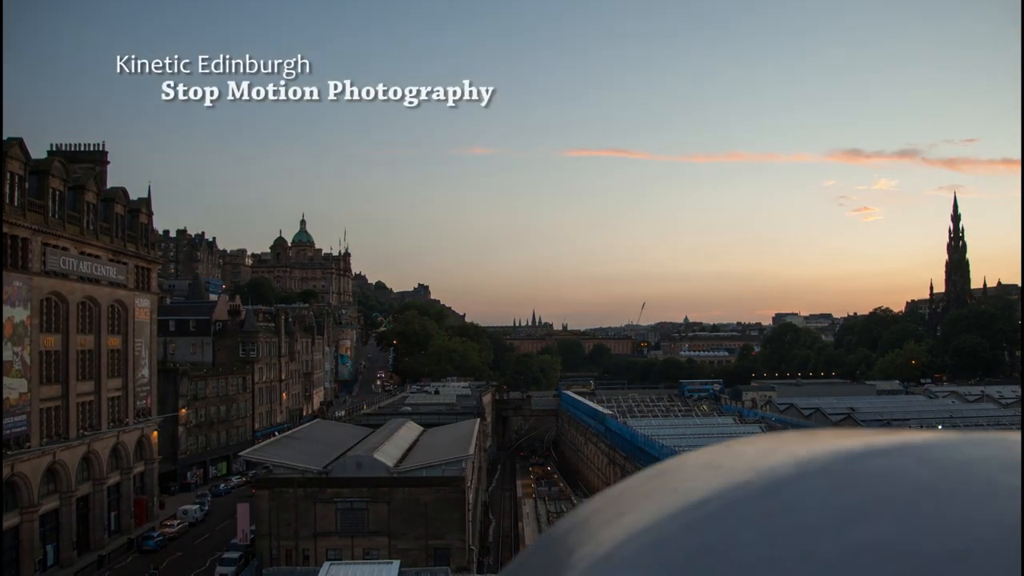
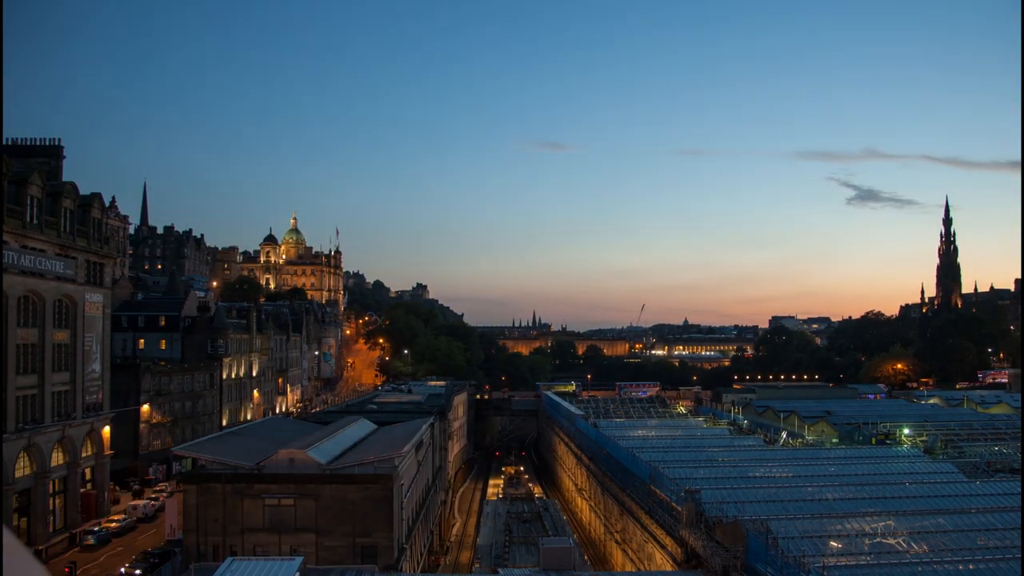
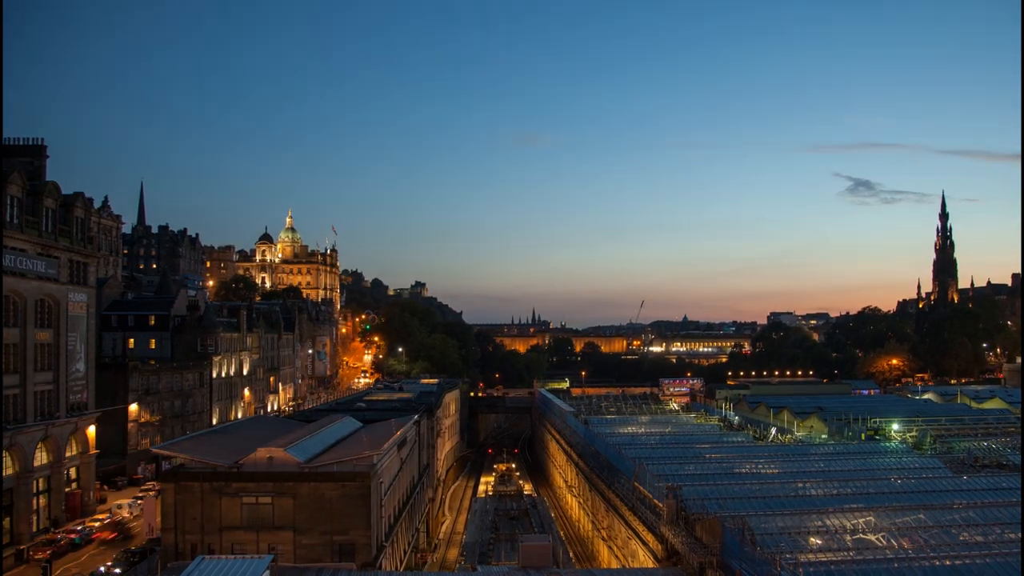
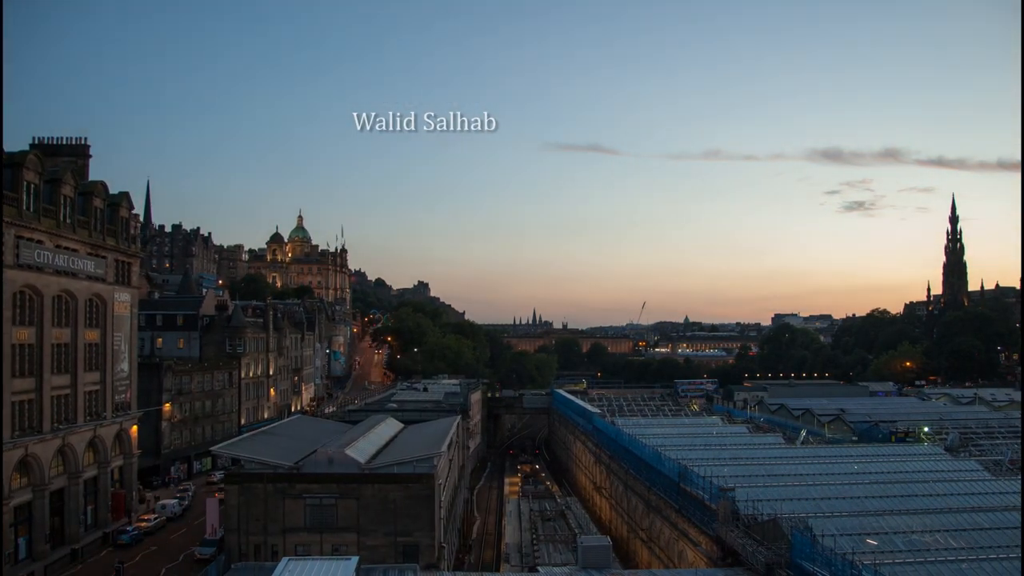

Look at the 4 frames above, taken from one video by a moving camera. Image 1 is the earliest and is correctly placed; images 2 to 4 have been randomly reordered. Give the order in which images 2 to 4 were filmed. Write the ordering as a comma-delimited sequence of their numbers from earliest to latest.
4, 2, 3
